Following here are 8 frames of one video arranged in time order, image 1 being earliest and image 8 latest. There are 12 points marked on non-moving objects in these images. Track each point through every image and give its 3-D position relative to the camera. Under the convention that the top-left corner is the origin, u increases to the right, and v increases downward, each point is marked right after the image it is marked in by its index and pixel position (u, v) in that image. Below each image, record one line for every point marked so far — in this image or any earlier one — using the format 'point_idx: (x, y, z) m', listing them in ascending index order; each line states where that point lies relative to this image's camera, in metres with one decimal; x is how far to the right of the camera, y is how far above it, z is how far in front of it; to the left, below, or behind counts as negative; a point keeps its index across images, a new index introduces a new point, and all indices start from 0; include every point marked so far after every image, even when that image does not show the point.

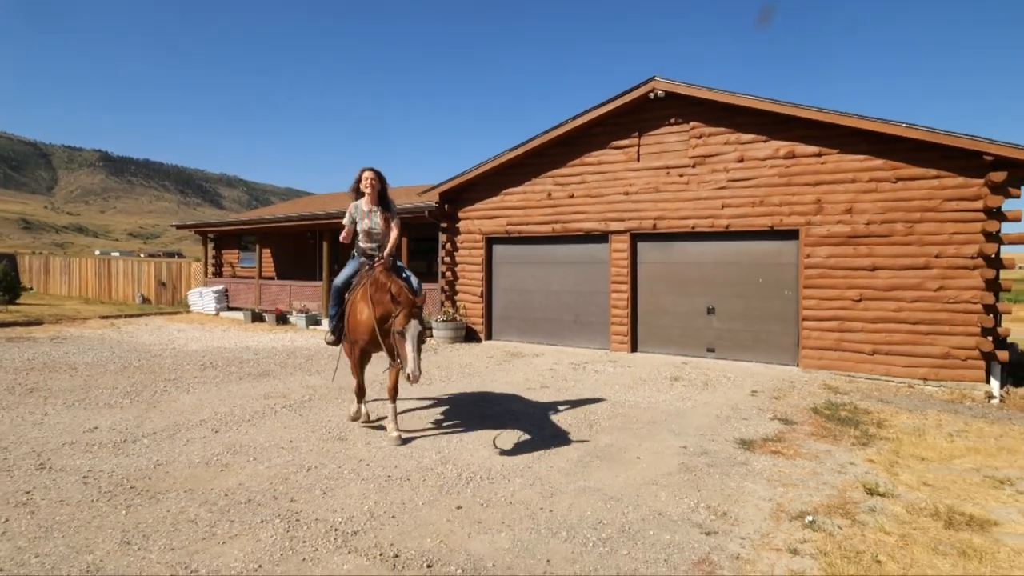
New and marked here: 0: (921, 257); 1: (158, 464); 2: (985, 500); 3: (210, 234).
0: (+6.5, +0.5, +8.8) m
1: (-2.7, -1.3, +4.3) m
2: (+3.8, -1.7, +4.5) m
3: (-9.9, +1.8, +18.4) m
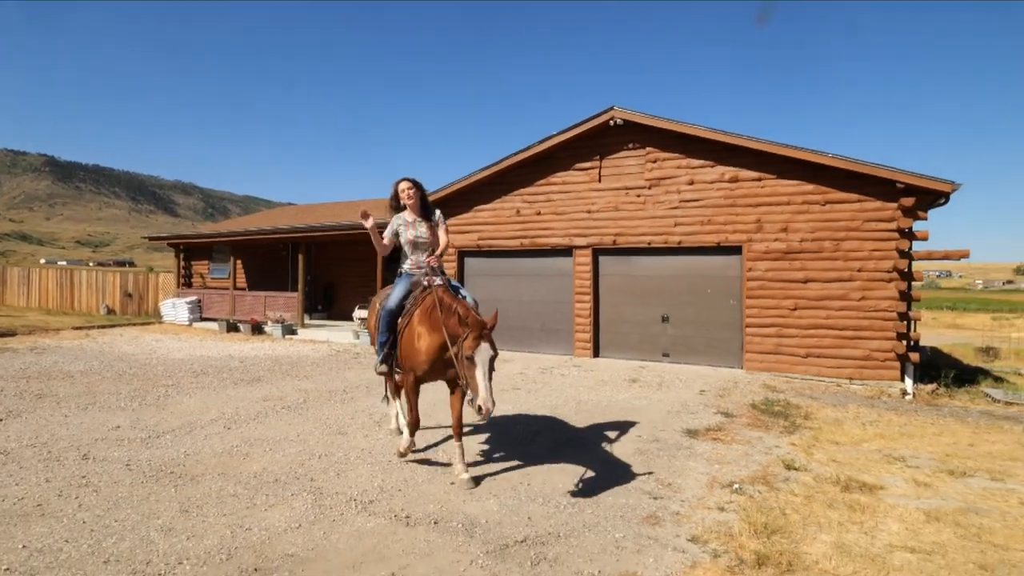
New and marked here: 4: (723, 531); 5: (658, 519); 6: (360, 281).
0: (+6.0, +0.3, +10.0) m
1: (-2.8, -1.4, +4.9) m
2: (+3.7, -1.8, +5.5) m
3: (-11.0, +1.4, +18.5) m
4: (+1.5, -1.7, +3.9) m
5: (+1.1, -1.7, +4.0) m
6: (-4.6, +0.2, +17.1) m
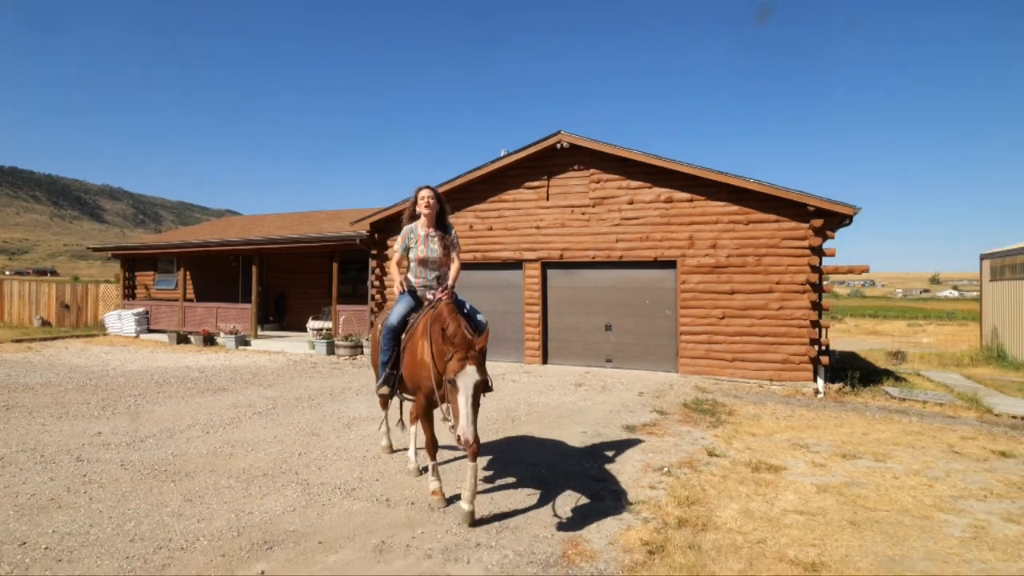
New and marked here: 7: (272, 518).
0: (+5.1, +0.1, +11.3) m
1: (-3.2, -1.6, +5.3) m
2: (+3.2, -2.0, +6.5) m
3: (-12.6, +1.1, +18.1) m
4: (+1.2, -1.8, +4.7) m
5: (+0.8, -1.8, +4.8) m
6: (-6.1, -0.1, +17.3) m
7: (-1.7, -1.6, +3.9) m
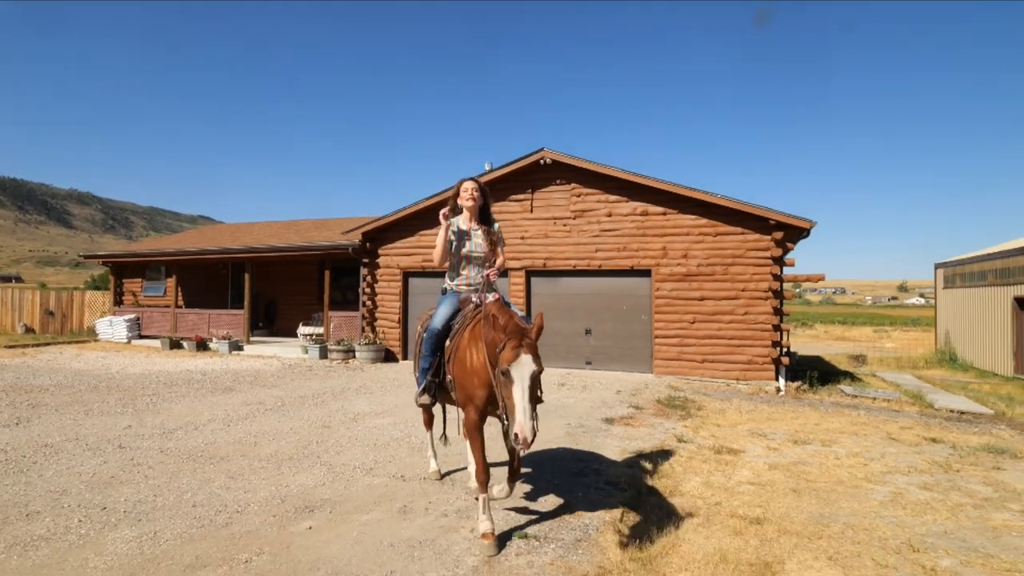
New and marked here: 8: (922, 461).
0: (+4.8, -0.1, +12.2) m
1: (-3.2, -1.6, +5.9) m
2: (+3.1, -2.0, +7.4) m
3: (-13.2, +0.8, +18.4) m
4: (+1.1, -1.9, +5.5) m
5: (+0.7, -1.8, +5.6) m
6: (-6.7, -0.3, +17.8) m
7: (-1.7, -1.7, +4.6) m
8: (+5.1, -2.1, +6.9) m
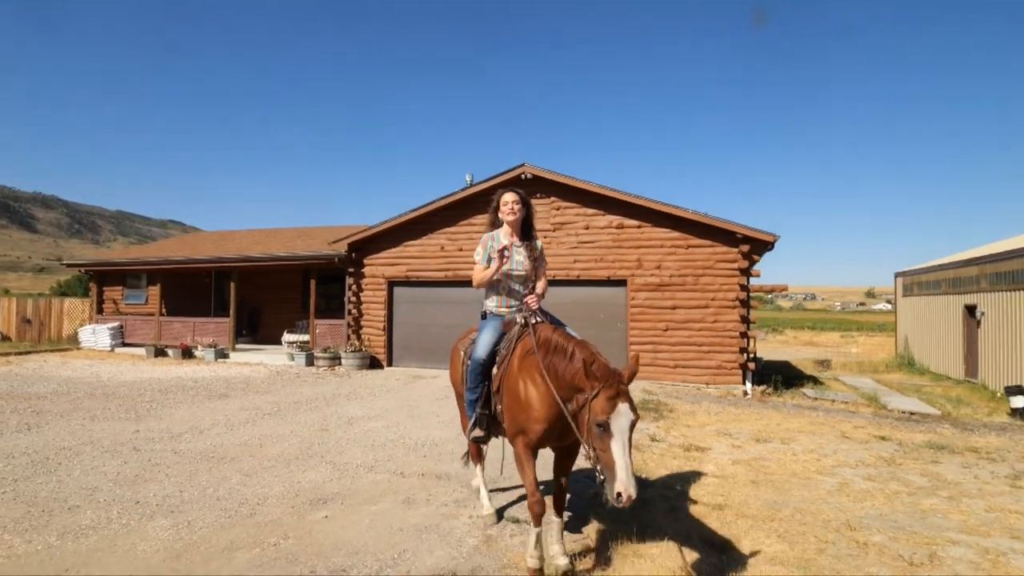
0: (+4.4, -0.3, +13.0) m
1: (-3.4, -1.8, +6.3) m
2: (+2.9, -2.2, +8.1) m
3: (-13.8, +0.6, +18.4) m
4: (+1.0, -2.0, +6.1) m
5: (+0.6, -2.0, +6.1) m
6: (-7.3, -0.6, +18.0) m
7: (-1.8, -1.8, +5.1) m
8: (+4.9, -2.3, +7.7) m
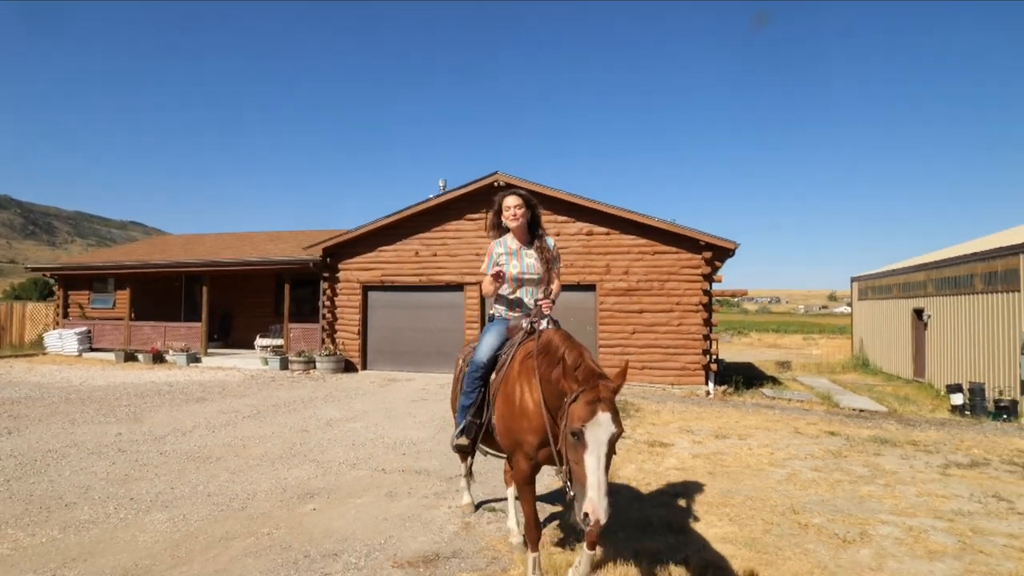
0: (+3.8, -0.4, +13.6) m
1: (-3.6, -1.8, +6.5) m
2: (+2.5, -2.3, +8.6) m
3: (-14.7, +0.4, +18.1) m
4: (+0.7, -2.1, +6.5) m
5: (+0.3, -2.1, +6.5) m
6: (-8.2, -0.7, +18.0) m
7: (-2.0, -1.9, +5.4) m
8: (+4.5, -2.4, +8.3) m
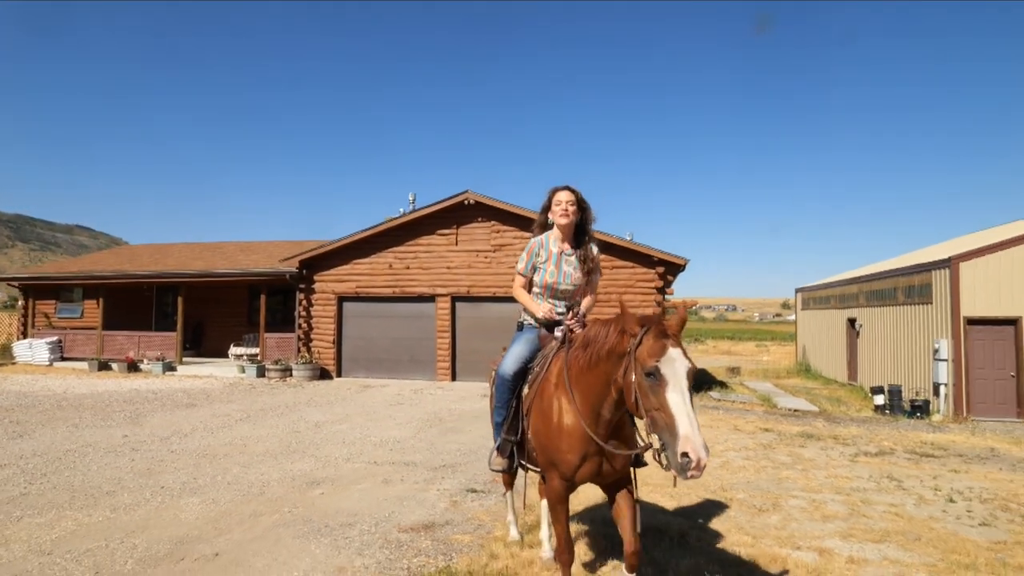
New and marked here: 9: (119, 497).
0: (+3.0, -0.7, +14.8) m
1: (-4.0, -2.0, +7.2) m
2: (+2.0, -2.5, +9.7) m
3: (-15.8, +0.1, +18.0) m
4: (+0.4, -2.3, +7.4) m
5: (0.0, -2.3, +7.5) m
6: (-9.3, -1.1, +18.4) m
7: (-2.3, -2.0, +6.2) m
8: (+4.1, -2.6, +9.5) m
9: (-3.6, -1.9, +5.1) m
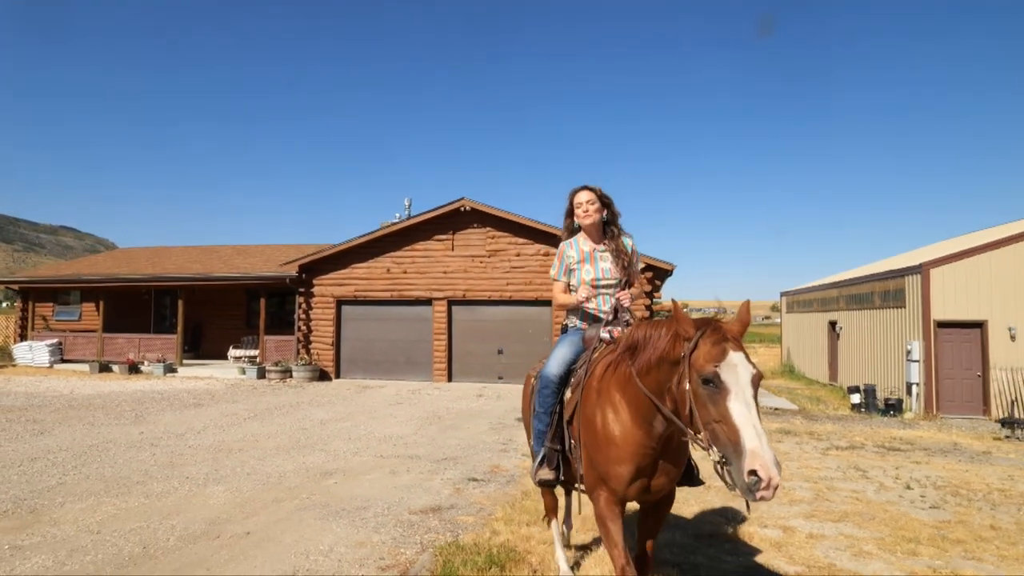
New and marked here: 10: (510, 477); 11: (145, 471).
0: (+2.8, -0.8, +15.3) m
1: (-4.0, -2.1, +7.6) m
2: (+1.9, -2.6, +10.2) m
3: (-16.0, 0.0, +18.3) m
4: (+0.3, -2.4, +8.0) m
5: (-0.1, -2.3, +8.0) m
6: (-9.5, -1.2, +18.8) m
7: (-2.3, -2.1, +6.7) m
8: (+4.0, -2.7, +10.1) m
9: (-3.6, -2.0, +5.5) m
10: (0.0, -2.1, +6.3) m
11: (-3.9, -2.0, +6.0) m
